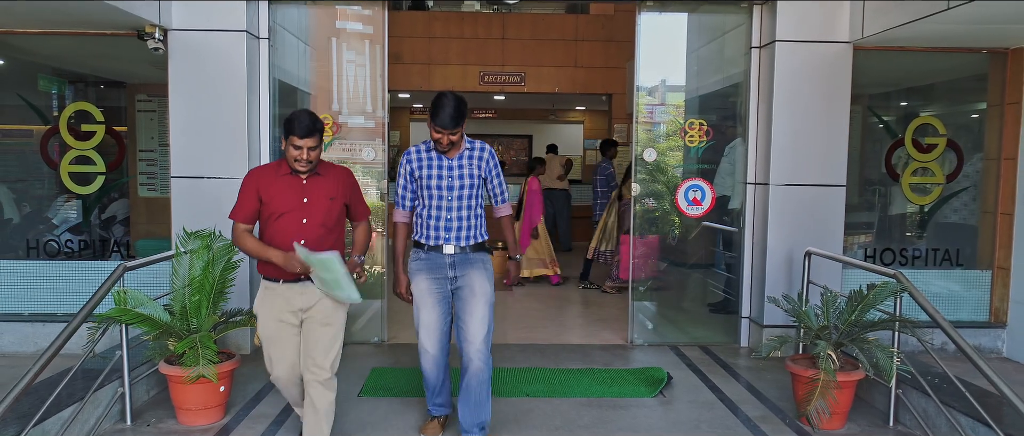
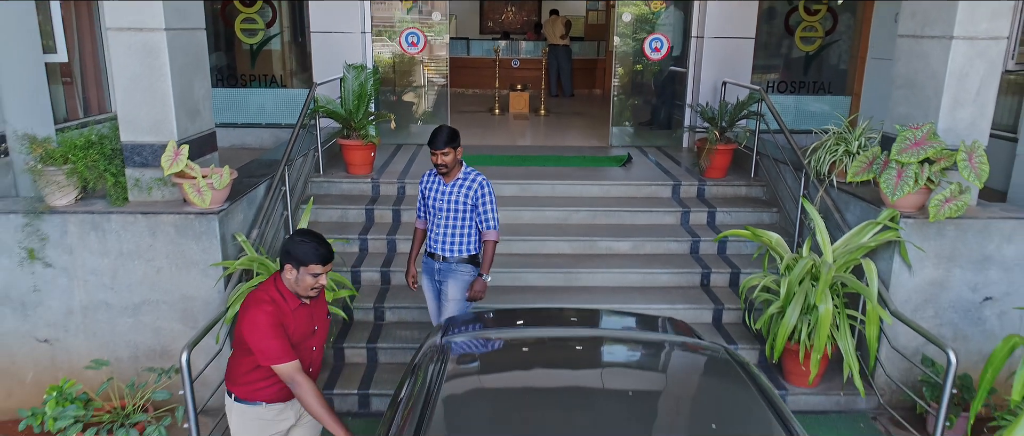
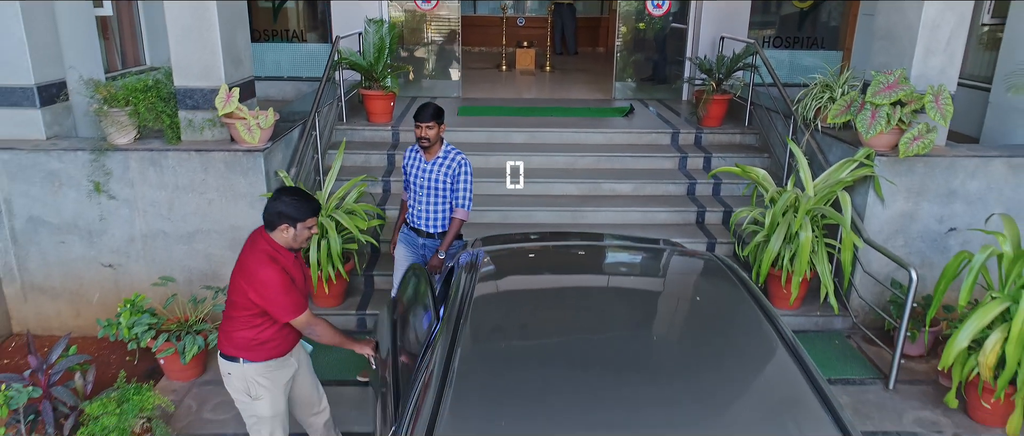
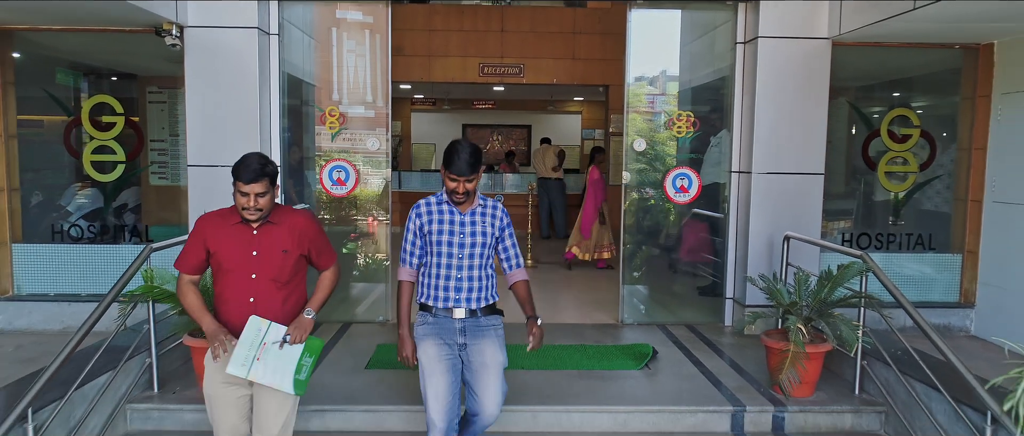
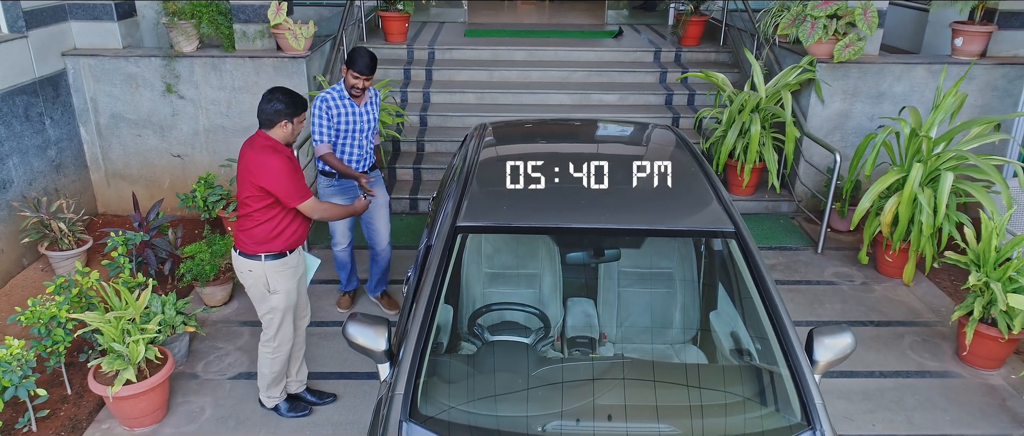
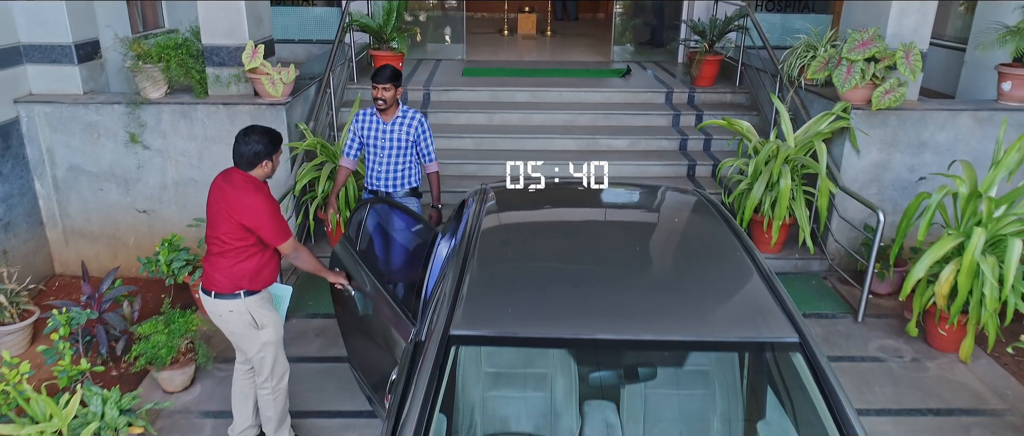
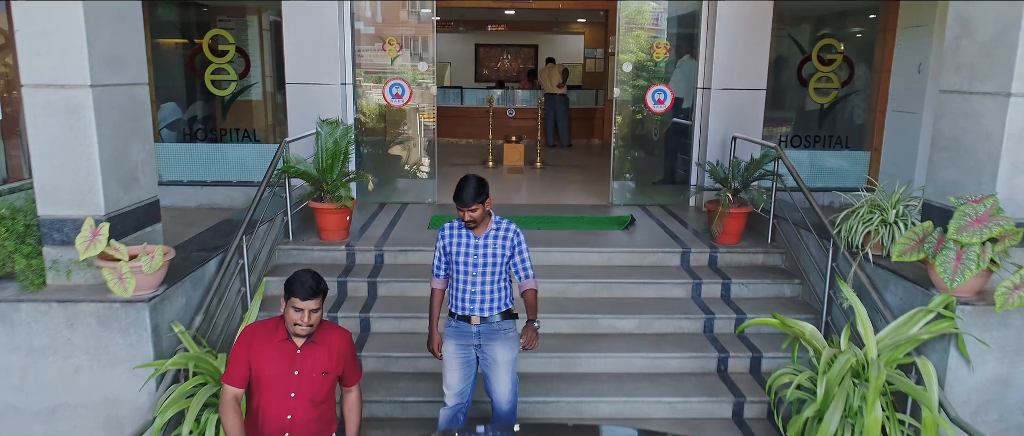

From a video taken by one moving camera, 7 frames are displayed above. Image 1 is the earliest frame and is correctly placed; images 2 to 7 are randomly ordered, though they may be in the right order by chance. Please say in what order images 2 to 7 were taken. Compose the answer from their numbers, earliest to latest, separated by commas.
4, 7, 2, 3, 6, 5
